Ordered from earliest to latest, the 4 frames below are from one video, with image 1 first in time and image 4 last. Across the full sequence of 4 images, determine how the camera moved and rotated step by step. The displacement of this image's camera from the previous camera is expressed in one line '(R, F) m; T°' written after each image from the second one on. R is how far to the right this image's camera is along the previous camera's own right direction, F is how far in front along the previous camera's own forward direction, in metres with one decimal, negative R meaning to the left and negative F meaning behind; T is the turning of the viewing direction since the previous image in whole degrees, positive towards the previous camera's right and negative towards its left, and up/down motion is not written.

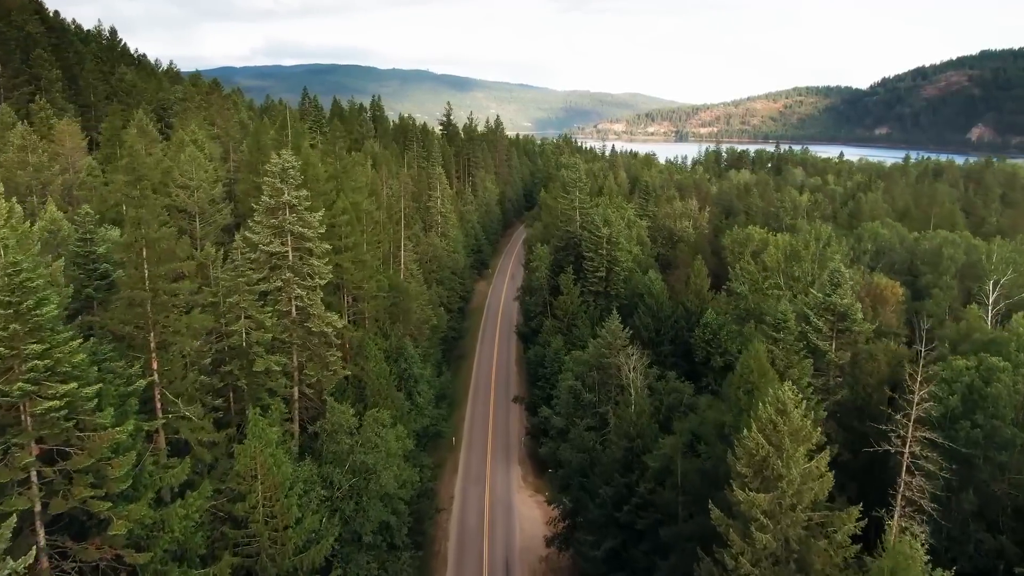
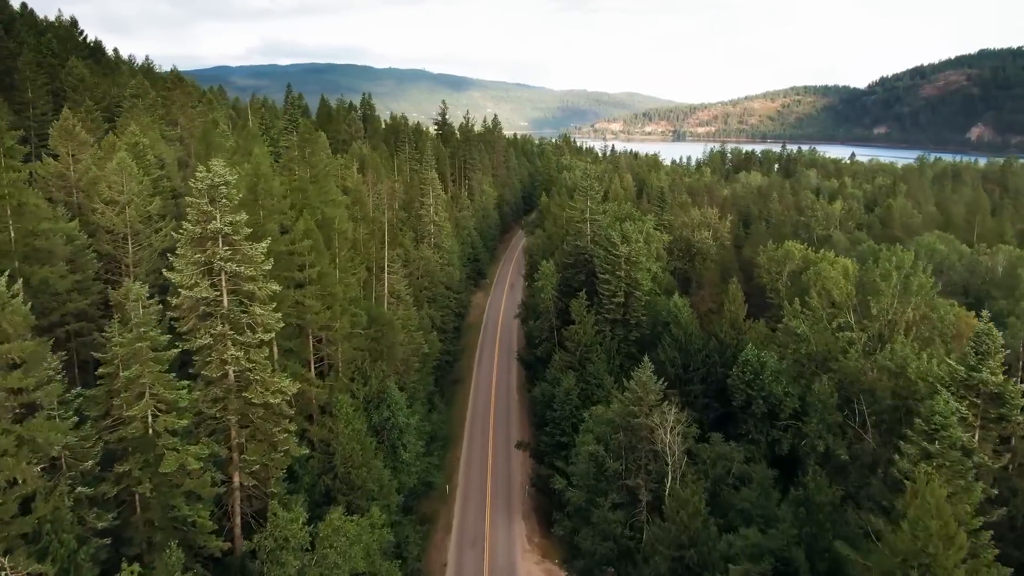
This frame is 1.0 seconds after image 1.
(-0.5, +8.8) m; 0°
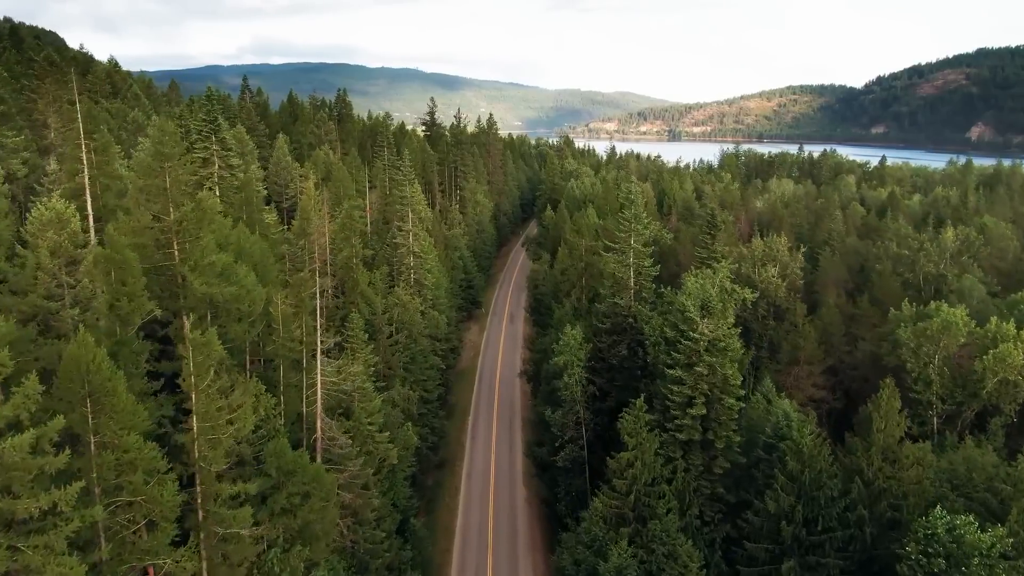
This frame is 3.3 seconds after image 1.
(-1.0, +19.8) m; +1°
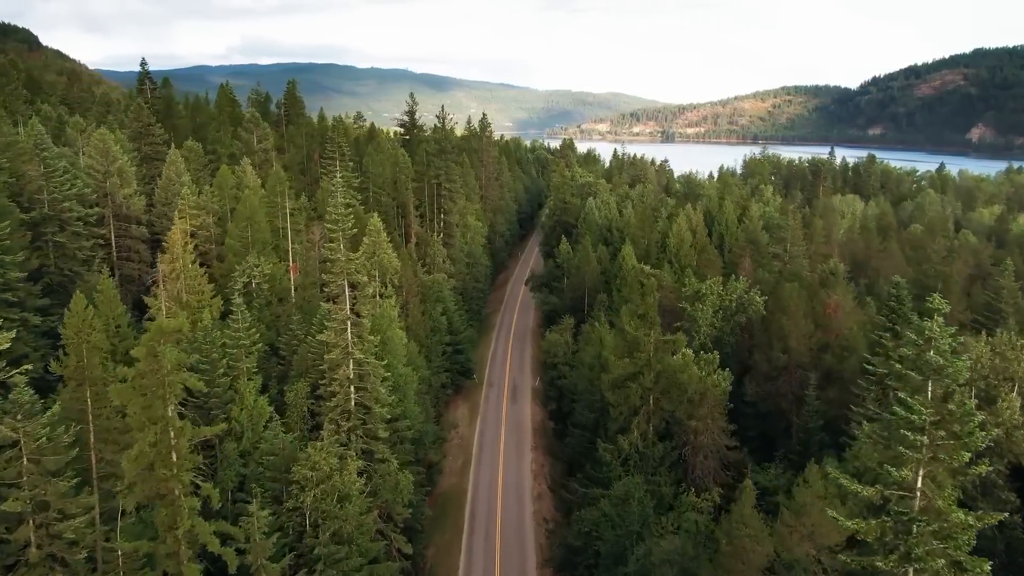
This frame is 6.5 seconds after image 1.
(-1.5, +28.7) m; +1°
